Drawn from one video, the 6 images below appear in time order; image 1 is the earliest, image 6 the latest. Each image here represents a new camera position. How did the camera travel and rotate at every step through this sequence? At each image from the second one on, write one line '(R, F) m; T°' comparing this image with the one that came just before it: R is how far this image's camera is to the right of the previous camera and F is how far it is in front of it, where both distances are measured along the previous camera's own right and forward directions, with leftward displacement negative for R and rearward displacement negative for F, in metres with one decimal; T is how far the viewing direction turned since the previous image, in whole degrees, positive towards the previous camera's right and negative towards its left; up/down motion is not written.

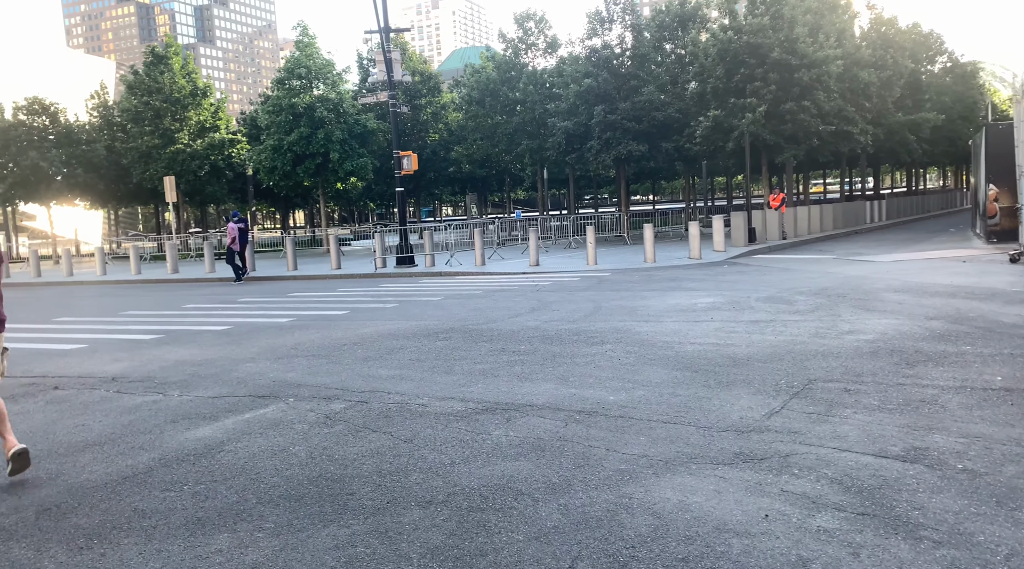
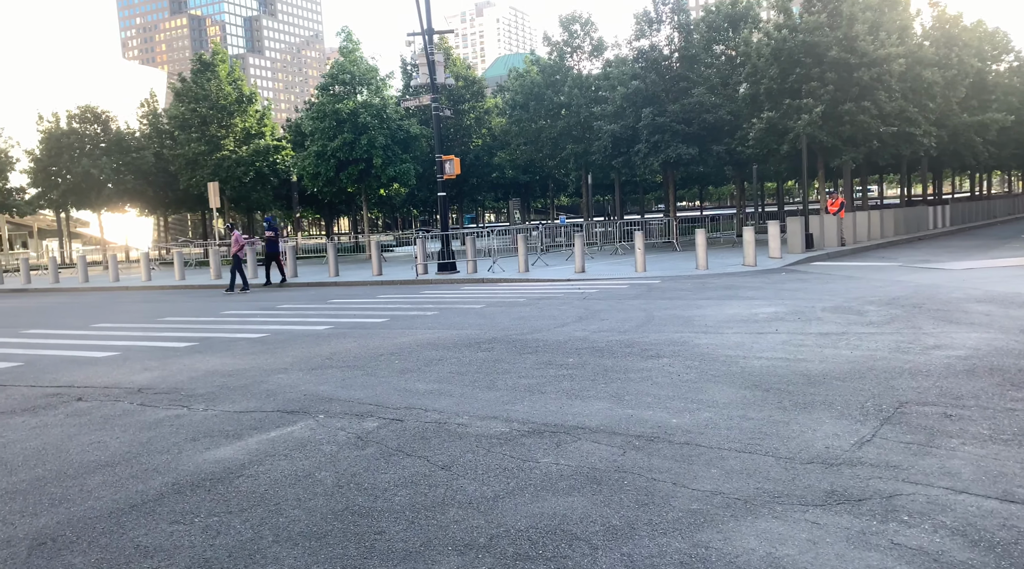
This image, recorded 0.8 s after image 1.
(0.0, +0.7) m; -3°
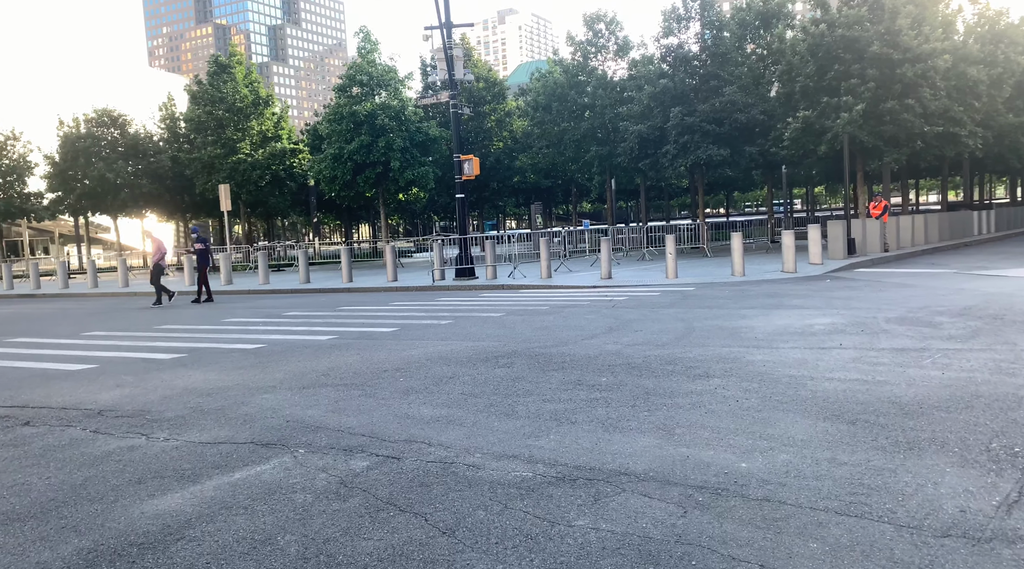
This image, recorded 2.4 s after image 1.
(0.0, +1.3) m; -1°
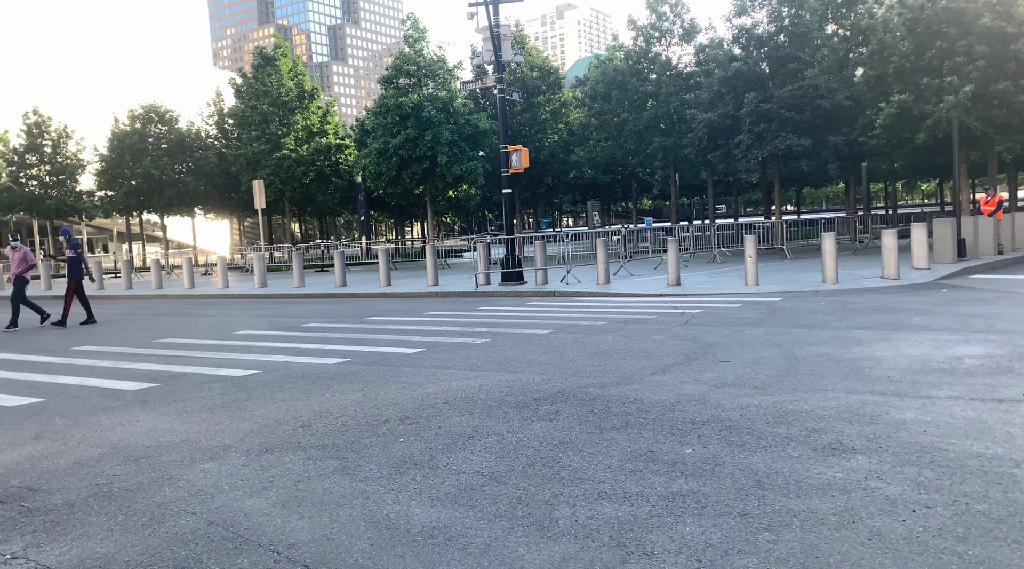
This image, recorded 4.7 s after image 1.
(+0.1, +2.3) m; -4°
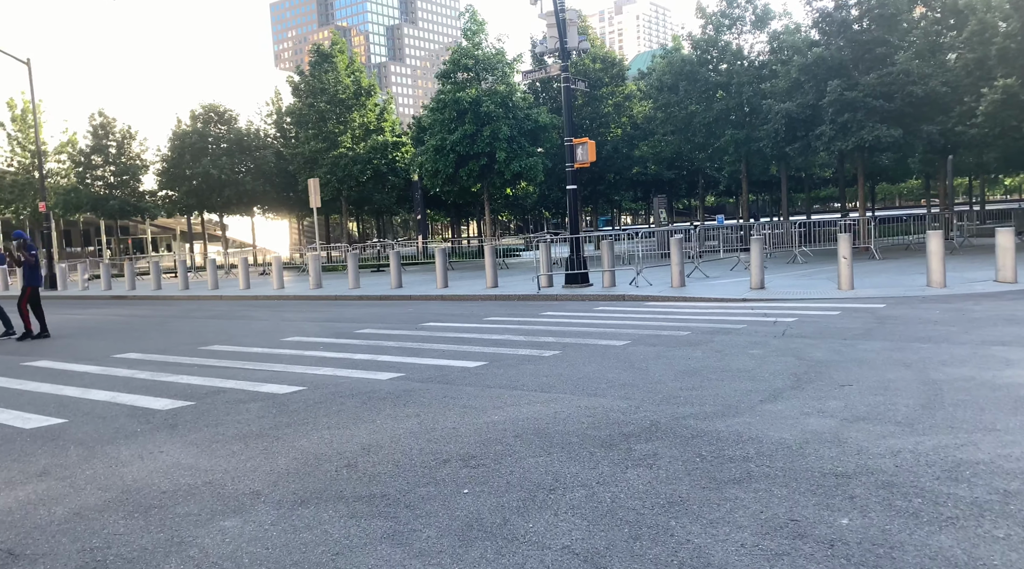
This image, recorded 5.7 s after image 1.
(-0.2, +1.2) m; -4°
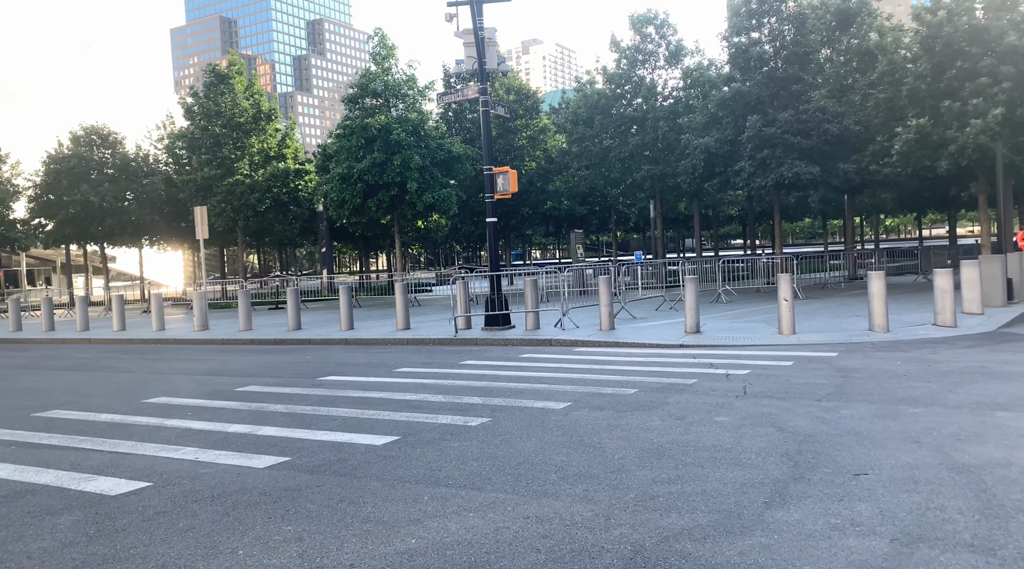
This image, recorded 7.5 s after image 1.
(-0.1, +1.8) m; +6°
